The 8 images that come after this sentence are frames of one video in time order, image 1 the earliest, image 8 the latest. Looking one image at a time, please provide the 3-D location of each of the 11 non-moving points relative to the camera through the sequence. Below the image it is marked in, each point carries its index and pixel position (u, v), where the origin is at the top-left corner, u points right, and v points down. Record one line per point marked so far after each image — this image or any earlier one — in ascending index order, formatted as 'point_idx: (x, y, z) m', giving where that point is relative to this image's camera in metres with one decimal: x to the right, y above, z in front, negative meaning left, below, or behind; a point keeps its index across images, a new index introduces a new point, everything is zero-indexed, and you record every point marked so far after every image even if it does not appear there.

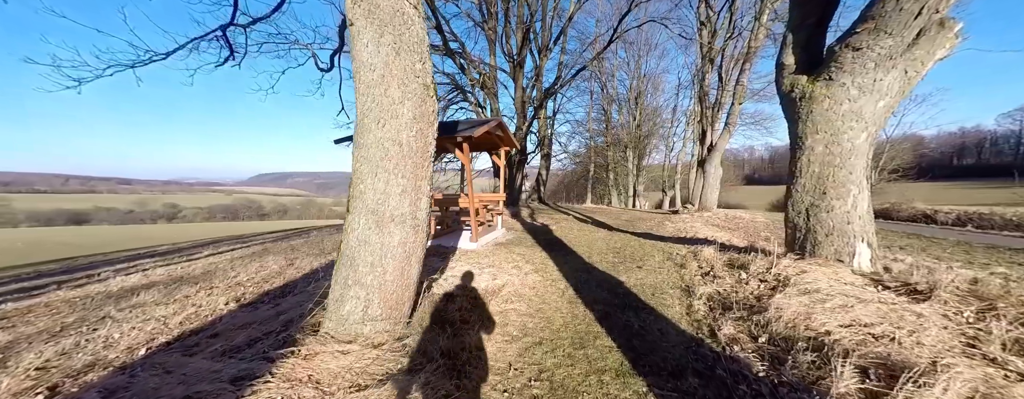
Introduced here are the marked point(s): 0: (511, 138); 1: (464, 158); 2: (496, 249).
0: (-0.1, +1.6, +7.3) m
1: (-1.0, +0.9, +5.4) m
2: (-0.3, -1.0, +5.4) m
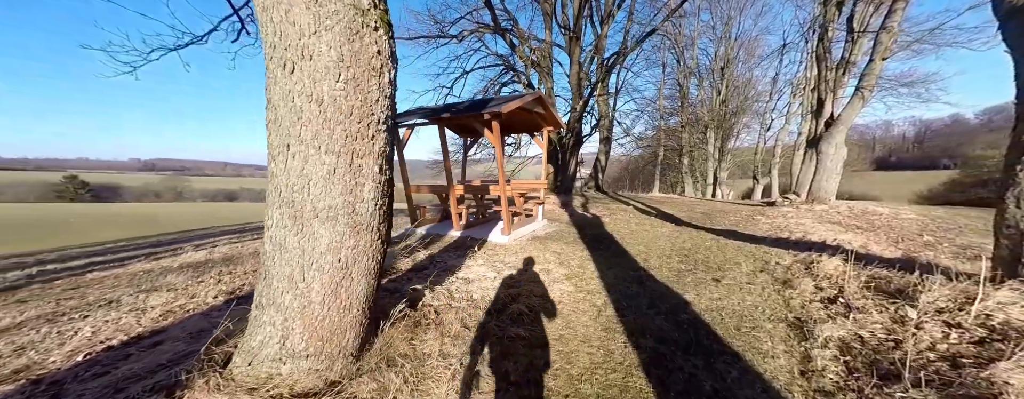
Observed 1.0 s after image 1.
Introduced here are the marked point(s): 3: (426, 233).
0: (+1.0, +1.9, +6.4) m
1: (-0.3, +1.1, +4.8) m
2: (+0.3, -0.8, +4.7) m
3: (-1.7, -0.7, +5.6) m
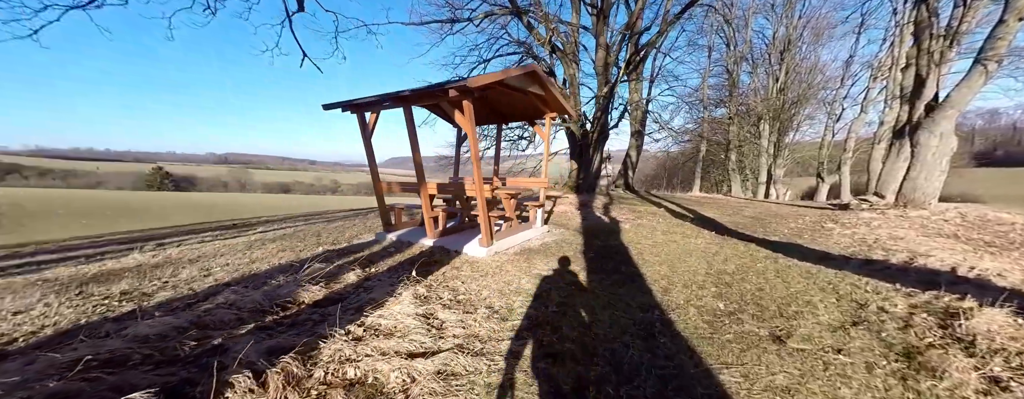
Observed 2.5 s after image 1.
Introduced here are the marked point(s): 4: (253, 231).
0: (+0.9, +1.9, +5.2) m
1: (-0.7, +1.0, +3.7) m
2: (0.0, -0.9, +3.6) m
3: (-1.9, -0.7, +4.7) m
4: (-6.4, -0.8, +7.0) m
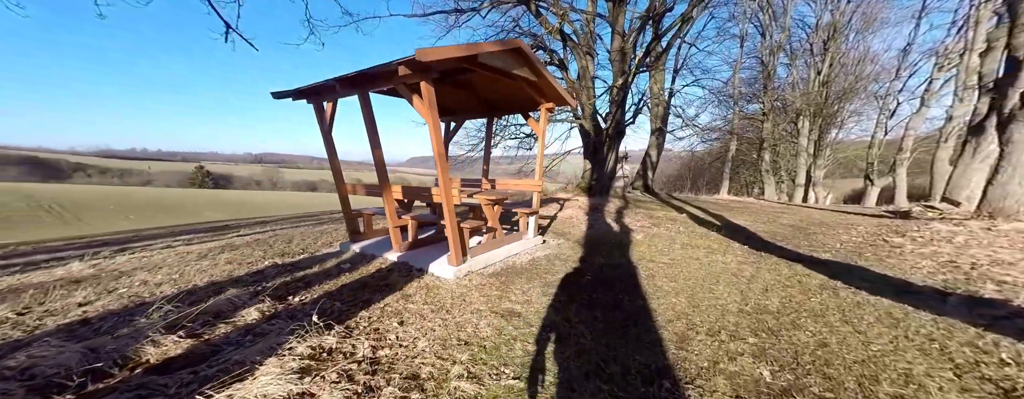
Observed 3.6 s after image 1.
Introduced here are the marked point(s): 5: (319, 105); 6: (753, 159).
0: (+0.7, +1.8, +4.4) m
1: (-0.9, +1.0, +3.0) m
2: (-0.3, -1.0, +2.9) m
3: (-2.2, -0.8, +4.0) m
4: (-6.5, -0.8, +6.6) m
5: (-2.6, +1.3, +3.8) m
6: (+15.3, +2.6, +17.7) m
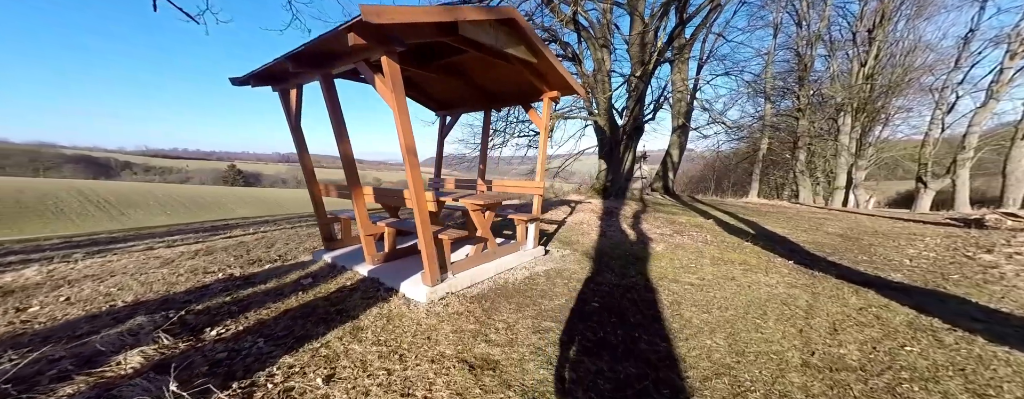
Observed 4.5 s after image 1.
0: (+0.6, +1.7, +3.7) m
1: (-1.1, +0.9, +2.4) m
2: (-0.5, -1.0, +2.2) m
3: (-2.3, -0.8, +3.5) m
4: (-6.5, -0.8, +6.3) m
5: (-2.7, +1.3, +3.3) m
6: (+16.0, +2.4, +16.2) m
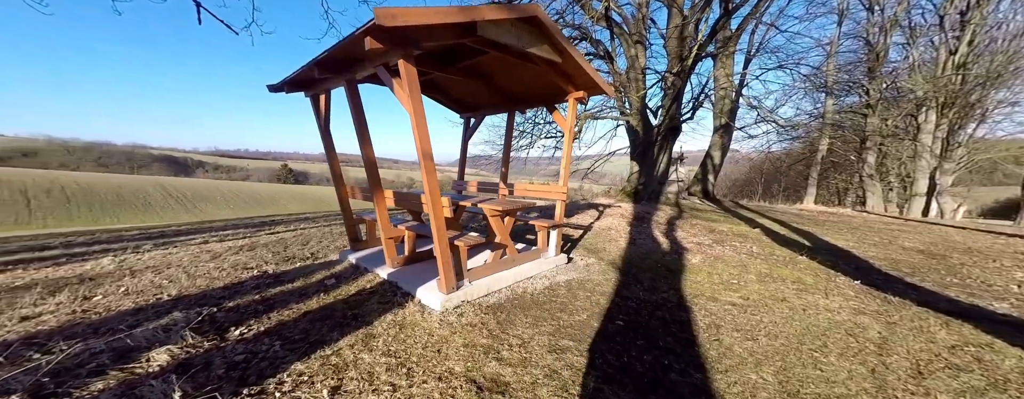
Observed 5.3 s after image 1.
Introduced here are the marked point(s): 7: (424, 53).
0: (+0.9, +1.6, +3.5) m
1: (-0.9, +0.9, +2.3) m
2: (-0.3, -1.1, +2.1) m
3: (-2.0, -0.8, +3.6) m
4: (-5.9, -0.8, +6.8) m
5: (-2.4, +1.3, +3.4) m
6: (+17.5, +2.0, +14.3) m
7: (-1.0, +1.7, +3.3) m
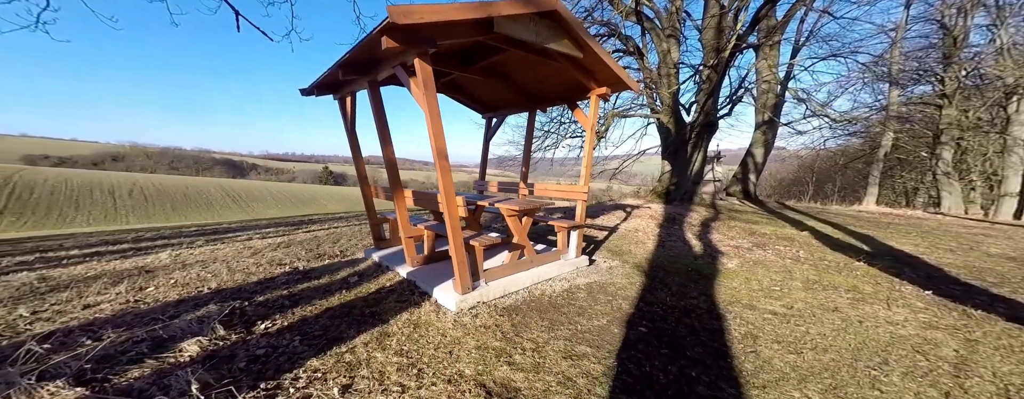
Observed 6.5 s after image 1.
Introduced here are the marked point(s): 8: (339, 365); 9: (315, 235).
0: (+1.1, +1.6, +3.3) m
1: (-0.8, +0.9, +2.4) m
2: (-0.2, -1.1, +2.1) m
3: (-1.8, -0.8, +3.7) m
4: (-5.4, -0.8, +7.3) m
5: (-2.2, +1.3, +3.6) m
6: (+18.6, +2.0, +12.6) m
7: (-0.8, +1.7, +3.3) m
8: (-1.1, -1.0, +1.8) m
9: (-4.4, -0.8, +6.2) m
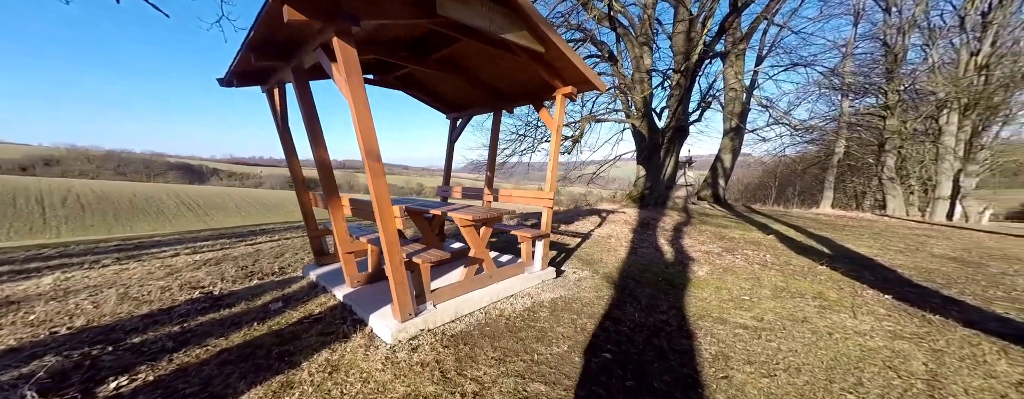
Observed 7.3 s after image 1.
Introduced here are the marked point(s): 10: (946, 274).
0: (+0.7, +1.5, +3.1) m
1: (-1.2, +0.8, +2.0) m
2: (-0.6, -1.2, +1.7) m
3: (-2.3, -0.9, +3.2) m
4: (-6.1, -0.9, +6.5) m
5: (-2.7, +1.1, +3.1) m
6: (+17.5, +1.9, +13.5) m
7: (-1.3, +1.6, +2.9) m
8: (-1.5, -1.1, +1.4) m
9: (-5.1, -0.9, +5.5) m
10: (+7.4, -1.3, +4.6) m
